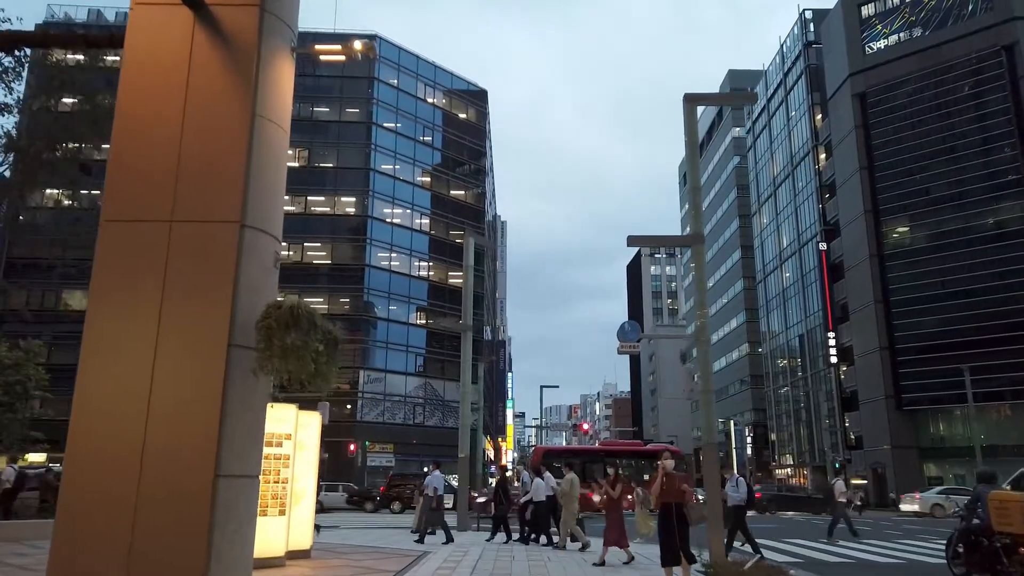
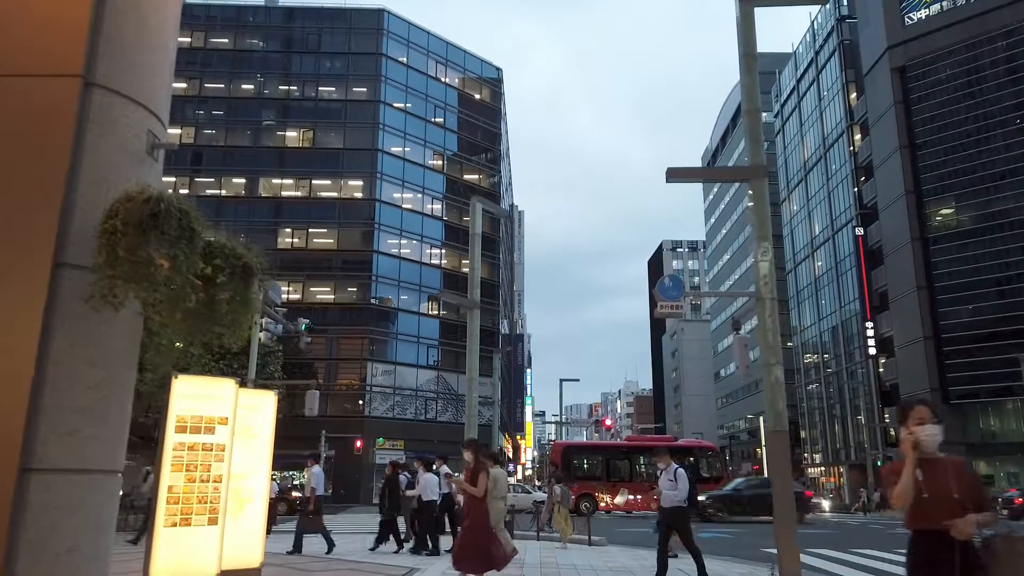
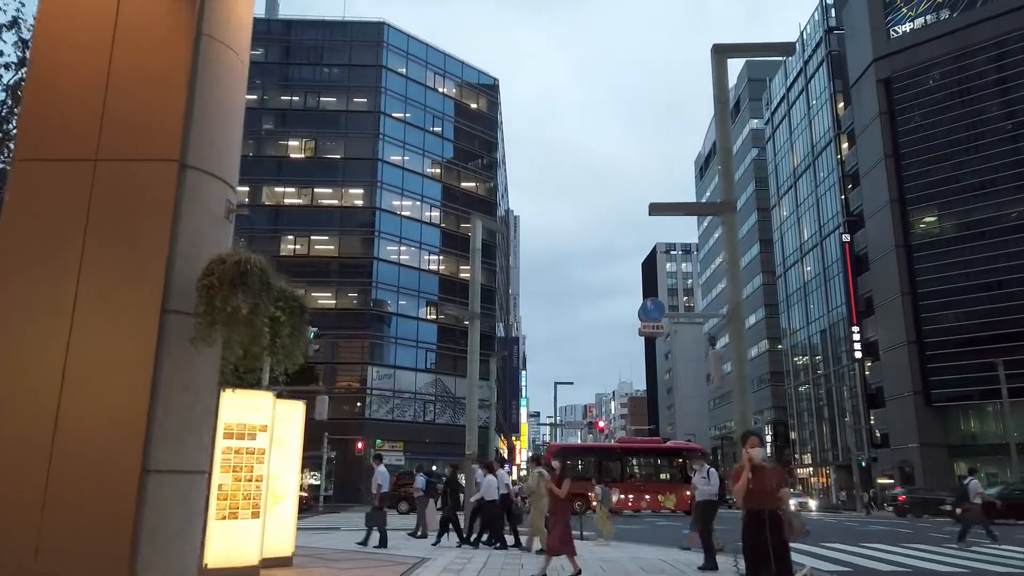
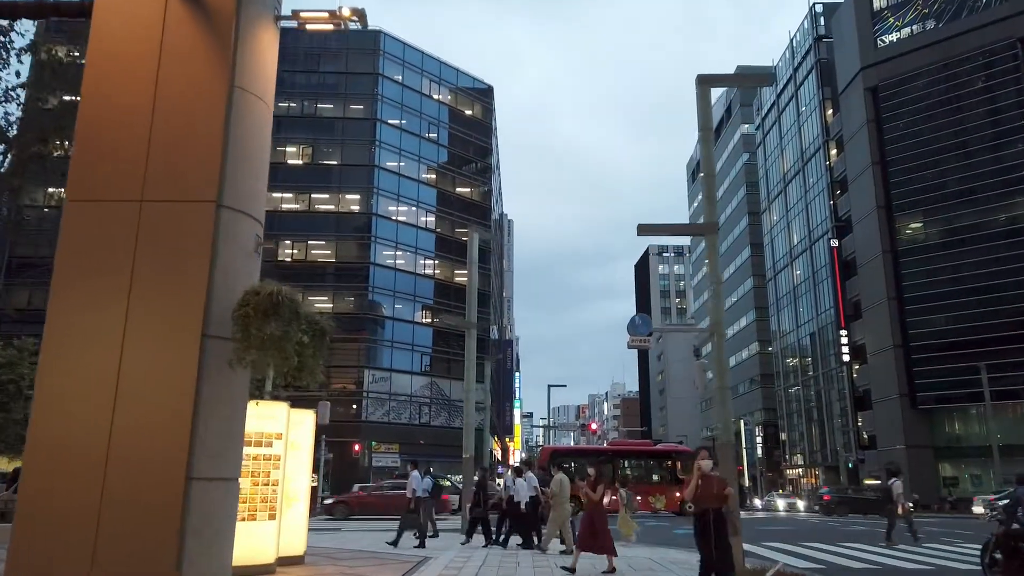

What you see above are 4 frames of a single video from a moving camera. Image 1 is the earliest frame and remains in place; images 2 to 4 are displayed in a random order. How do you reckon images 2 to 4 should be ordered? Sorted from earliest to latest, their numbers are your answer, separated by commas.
4, 3, 2
